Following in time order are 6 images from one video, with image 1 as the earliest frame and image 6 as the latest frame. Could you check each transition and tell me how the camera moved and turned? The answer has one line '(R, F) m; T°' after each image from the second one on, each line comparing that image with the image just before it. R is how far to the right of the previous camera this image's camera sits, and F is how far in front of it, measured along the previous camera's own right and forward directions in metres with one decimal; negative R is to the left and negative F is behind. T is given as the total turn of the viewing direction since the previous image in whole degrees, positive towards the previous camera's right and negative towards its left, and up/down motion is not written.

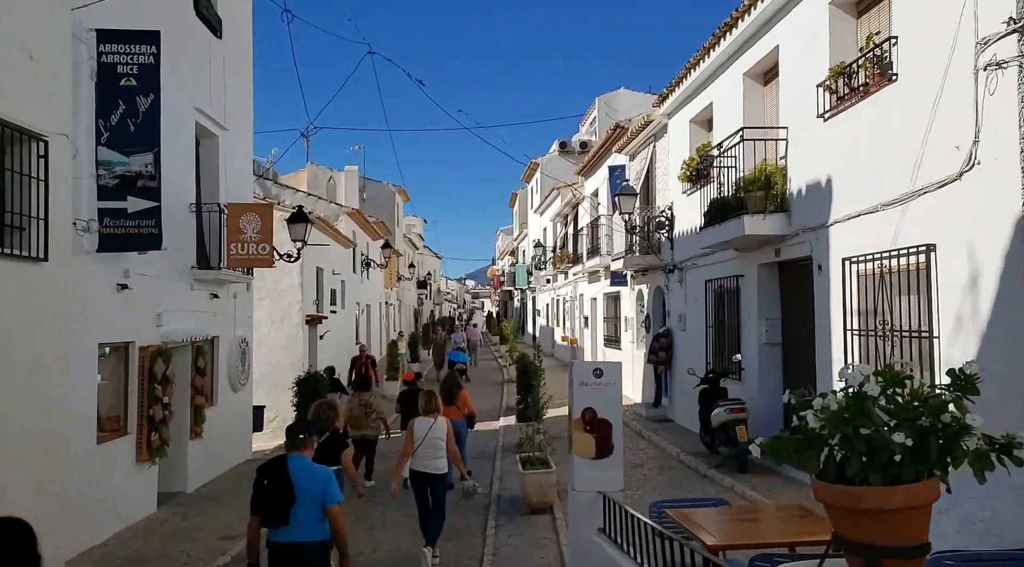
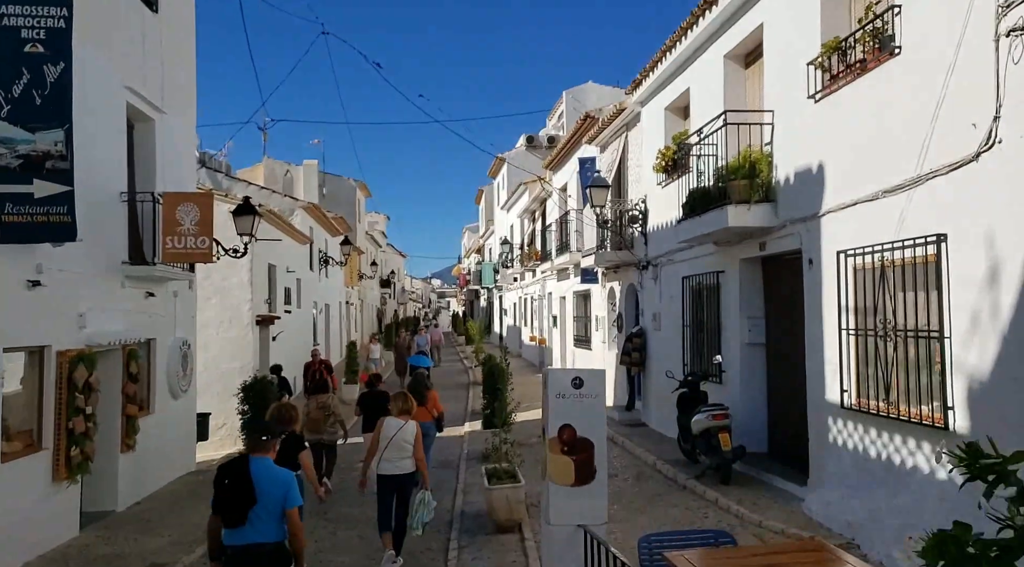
(0.0, +0.7) m; +2°
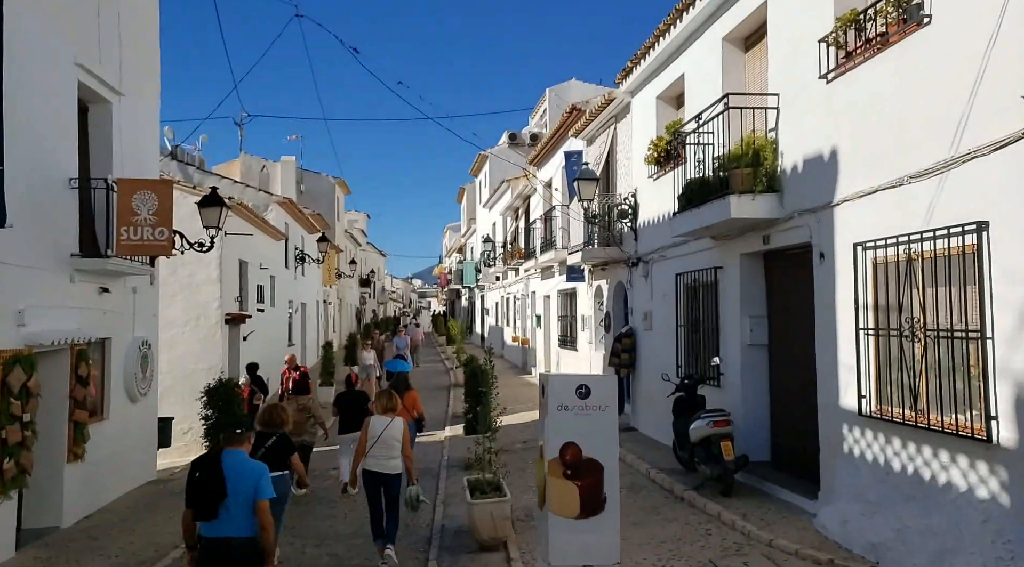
(0.0, +0.6) m; +1°
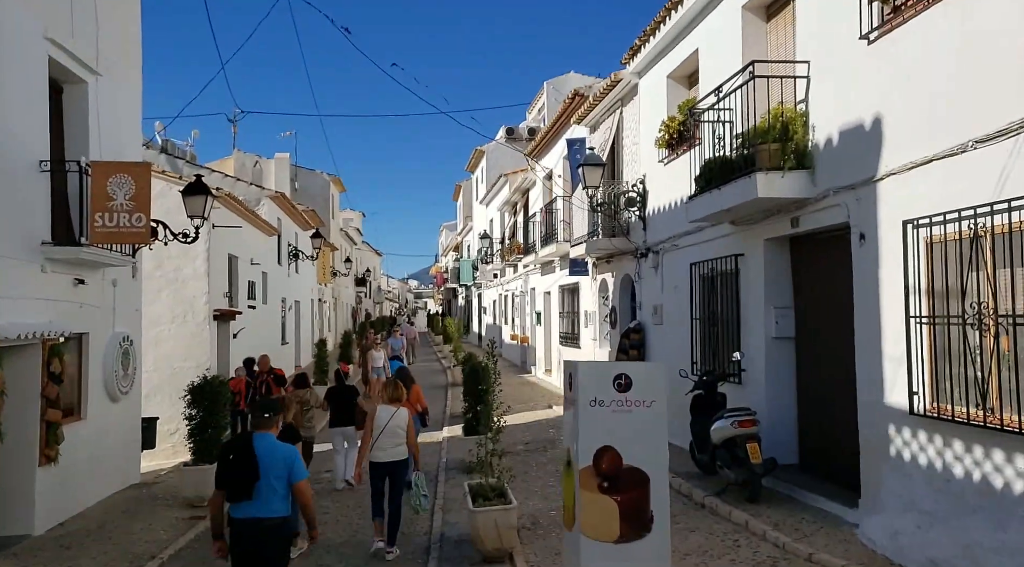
(-0.1, +0.6) m; 0°
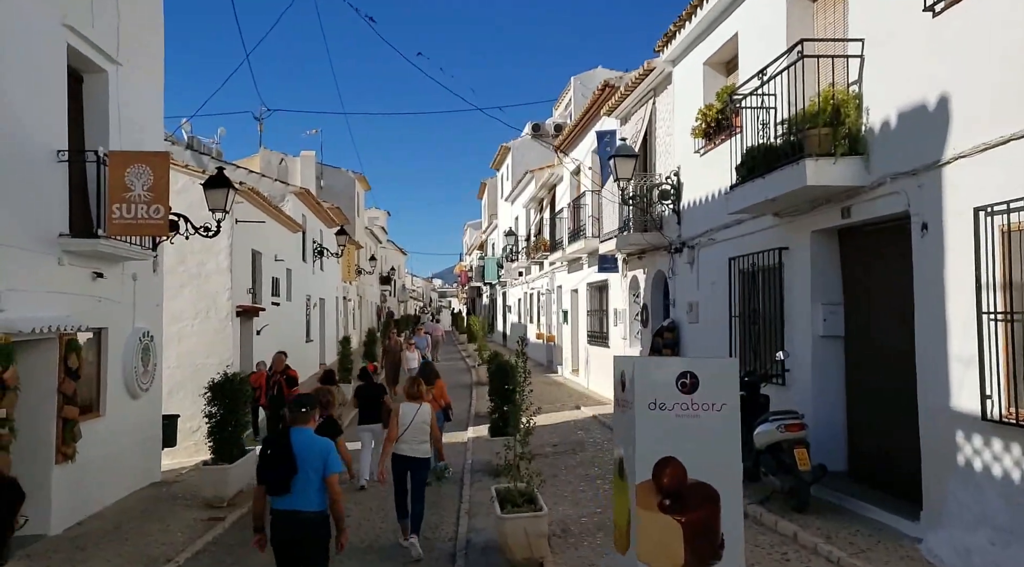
(-0.1, +0.4) m; -2°
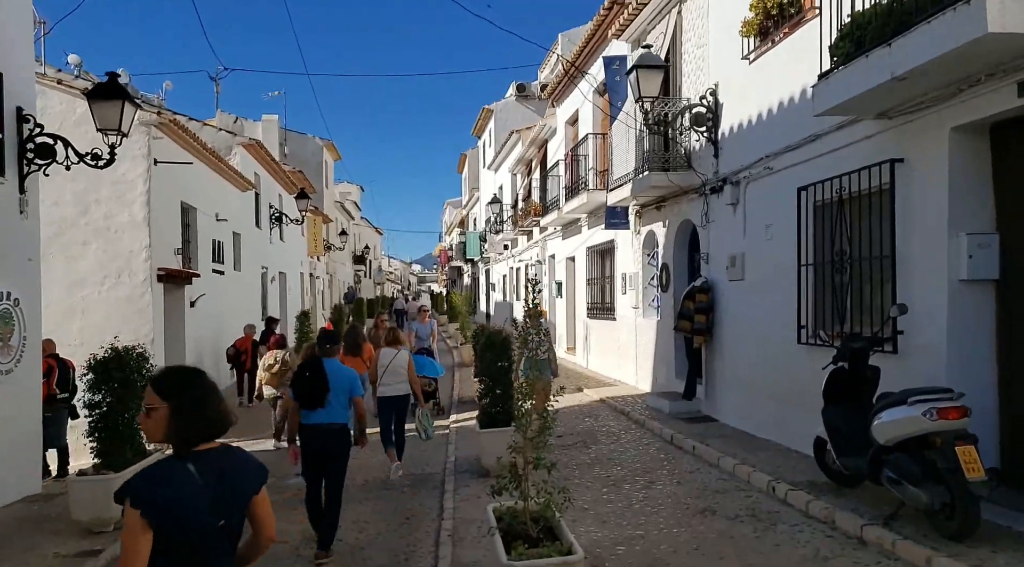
(-0.1, +2.3) m; +2°
